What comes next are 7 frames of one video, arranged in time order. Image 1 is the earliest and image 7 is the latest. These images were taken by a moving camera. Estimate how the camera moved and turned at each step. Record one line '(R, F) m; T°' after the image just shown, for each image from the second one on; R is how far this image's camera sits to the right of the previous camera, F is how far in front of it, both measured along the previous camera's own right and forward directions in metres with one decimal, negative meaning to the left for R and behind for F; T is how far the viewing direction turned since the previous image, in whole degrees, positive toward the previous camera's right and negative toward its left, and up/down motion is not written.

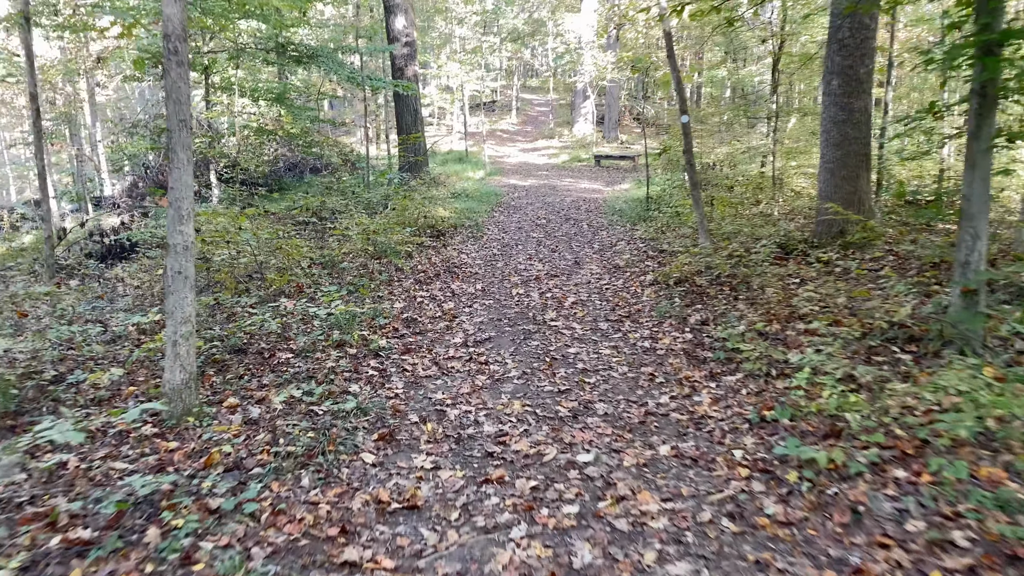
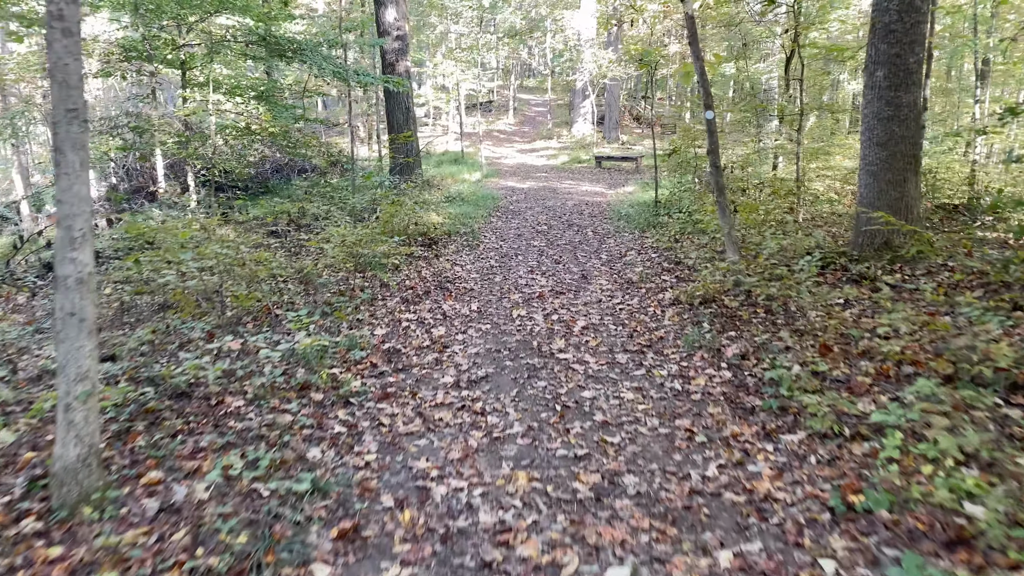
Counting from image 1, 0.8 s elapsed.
(0.0, +1.0) m; 0°
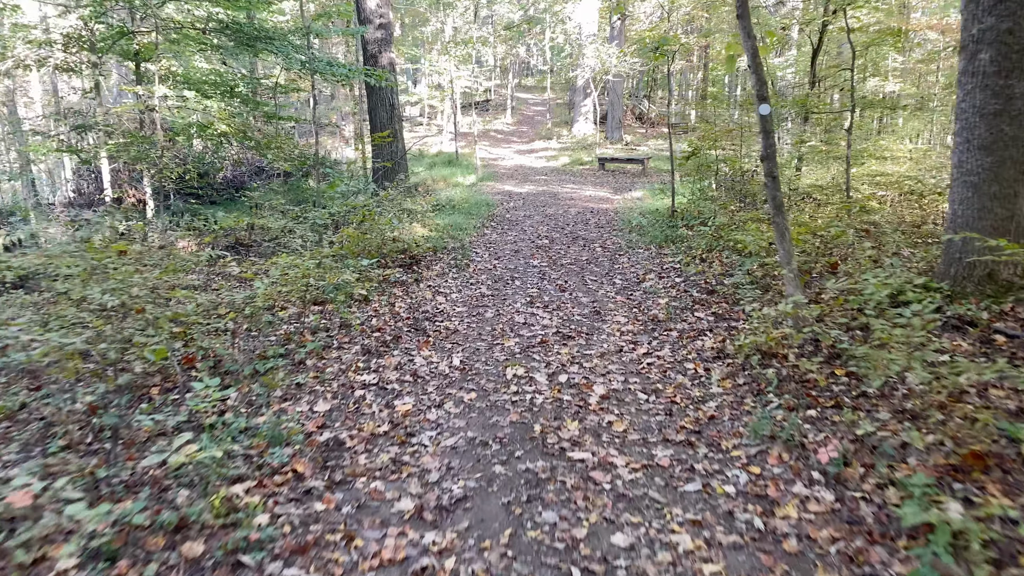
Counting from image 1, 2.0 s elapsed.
(0.0, +1.7) m; 0°
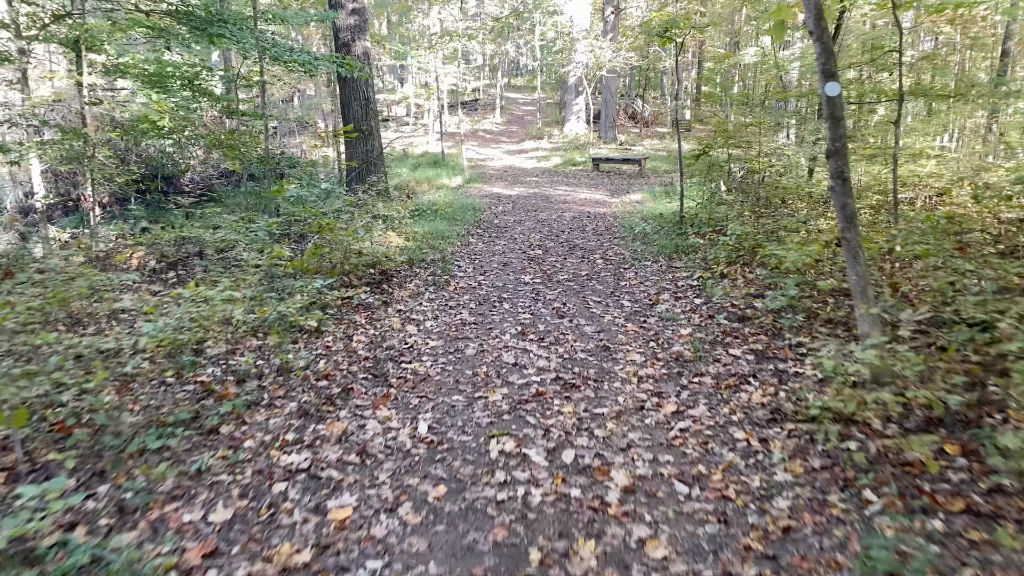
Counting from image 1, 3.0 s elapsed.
(0.0, +1.4) m; +1°
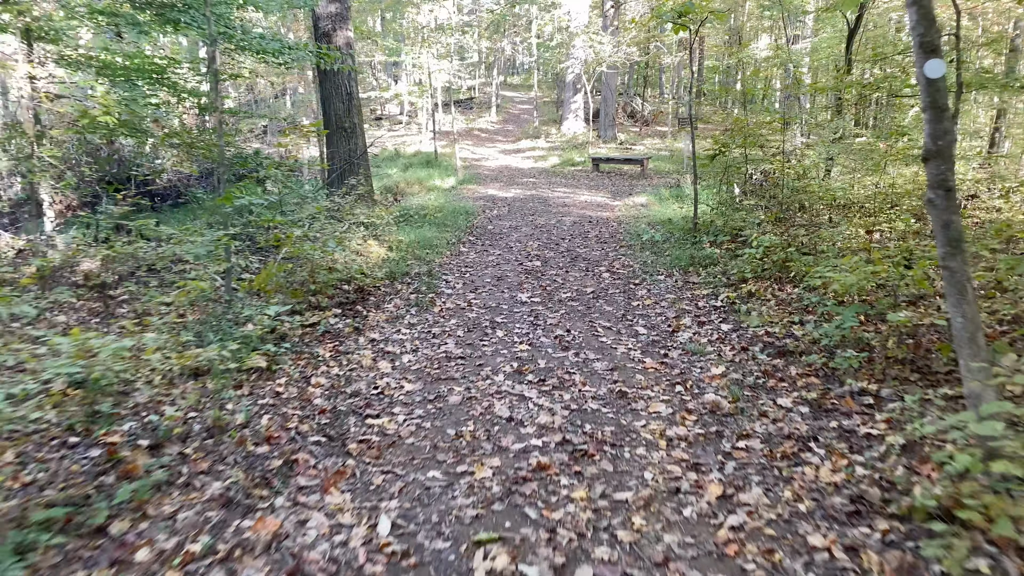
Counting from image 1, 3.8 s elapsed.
(0.0, +1.0) m; 0°
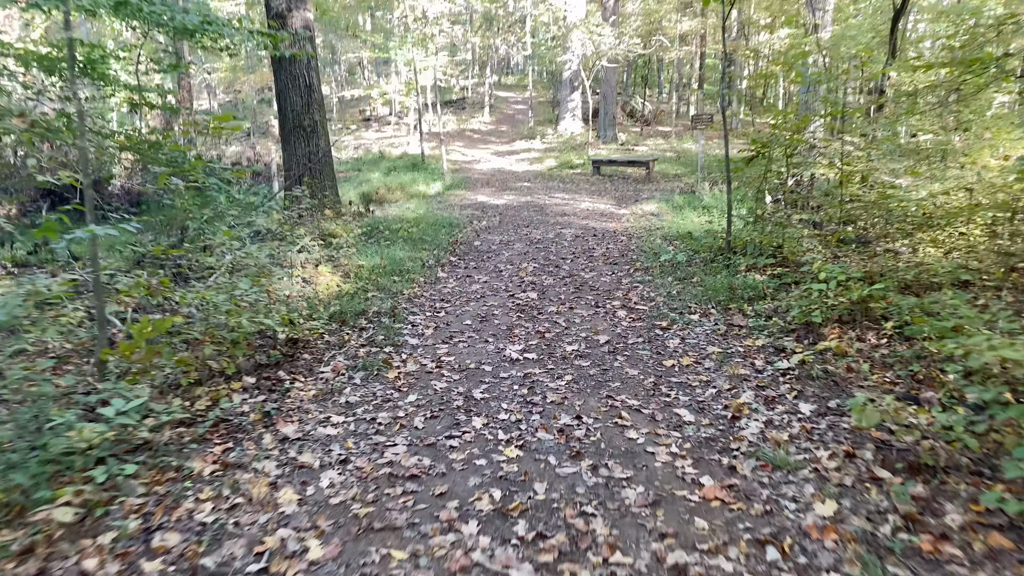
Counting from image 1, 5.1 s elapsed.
(+0.1, +1.9) m; 0°
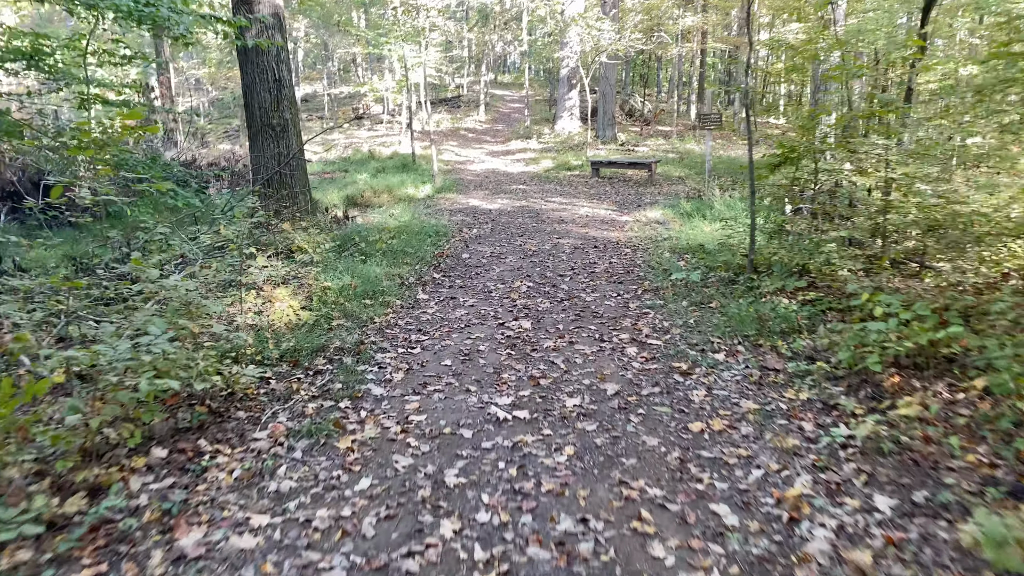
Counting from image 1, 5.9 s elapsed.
(+0.1, +1.0) m; 0°
